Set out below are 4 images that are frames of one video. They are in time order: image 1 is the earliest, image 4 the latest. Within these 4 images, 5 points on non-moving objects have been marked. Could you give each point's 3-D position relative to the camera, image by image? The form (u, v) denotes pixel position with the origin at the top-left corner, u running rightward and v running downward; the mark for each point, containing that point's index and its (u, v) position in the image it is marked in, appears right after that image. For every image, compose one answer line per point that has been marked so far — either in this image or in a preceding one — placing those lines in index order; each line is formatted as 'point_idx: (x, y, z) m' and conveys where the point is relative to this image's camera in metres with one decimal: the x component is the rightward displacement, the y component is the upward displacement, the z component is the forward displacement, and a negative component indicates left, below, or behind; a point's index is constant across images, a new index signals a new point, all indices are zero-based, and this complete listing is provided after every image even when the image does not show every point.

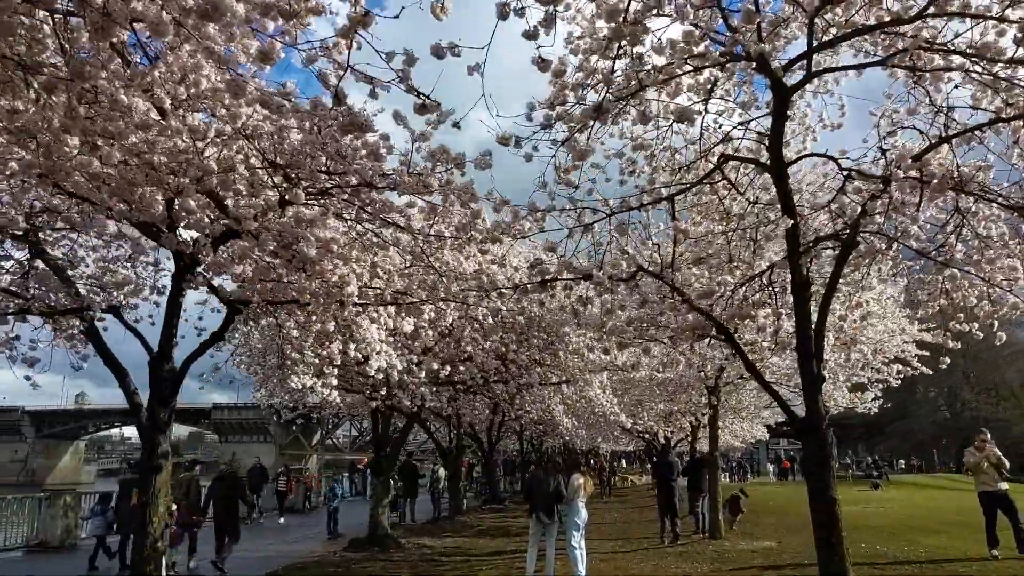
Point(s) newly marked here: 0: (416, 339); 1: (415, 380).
0: (-1.7, -0.9, +14.4) m
1: (-1.8, -1.7, +14.7) m
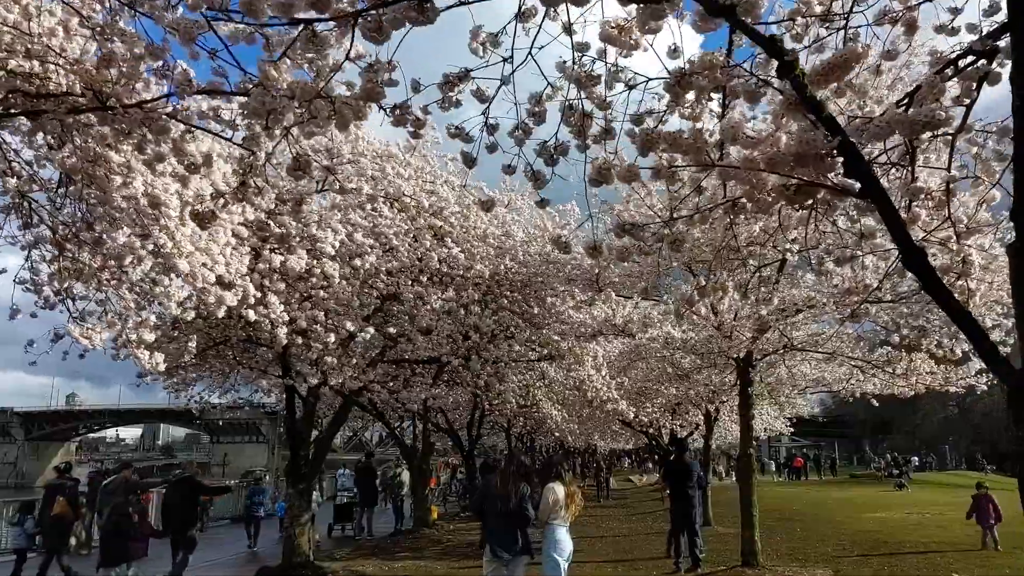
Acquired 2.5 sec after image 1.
0: (-2.3, 0.0, +10.0) m
1: (-2.4, -0.7, +10.3) m
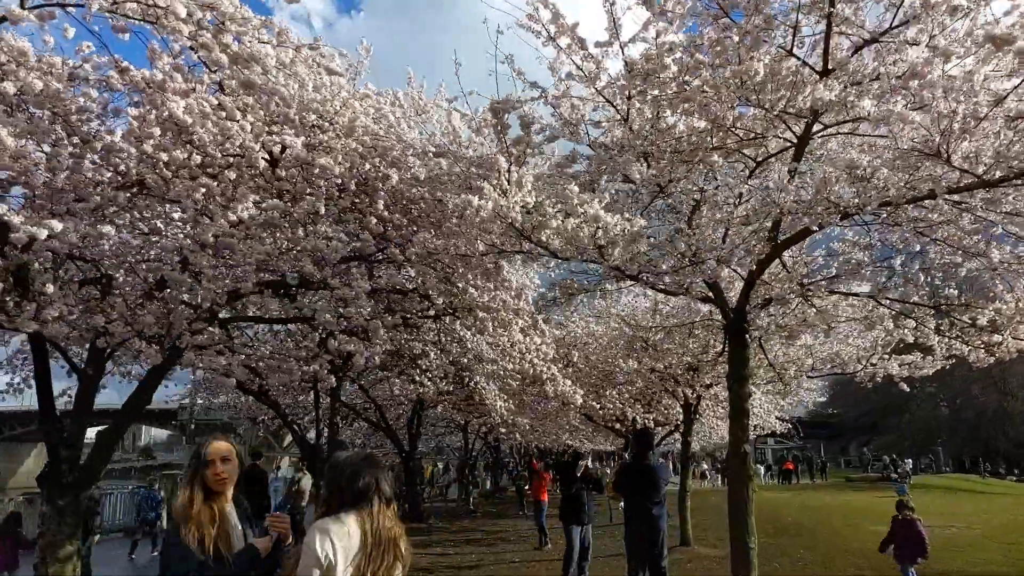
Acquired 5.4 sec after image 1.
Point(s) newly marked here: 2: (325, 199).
0: (-3.6, +1.0, +5.5) m
1: (-3.7, +0.2, +5.8) m
2: (-2.0, +1.0, +8.4) m
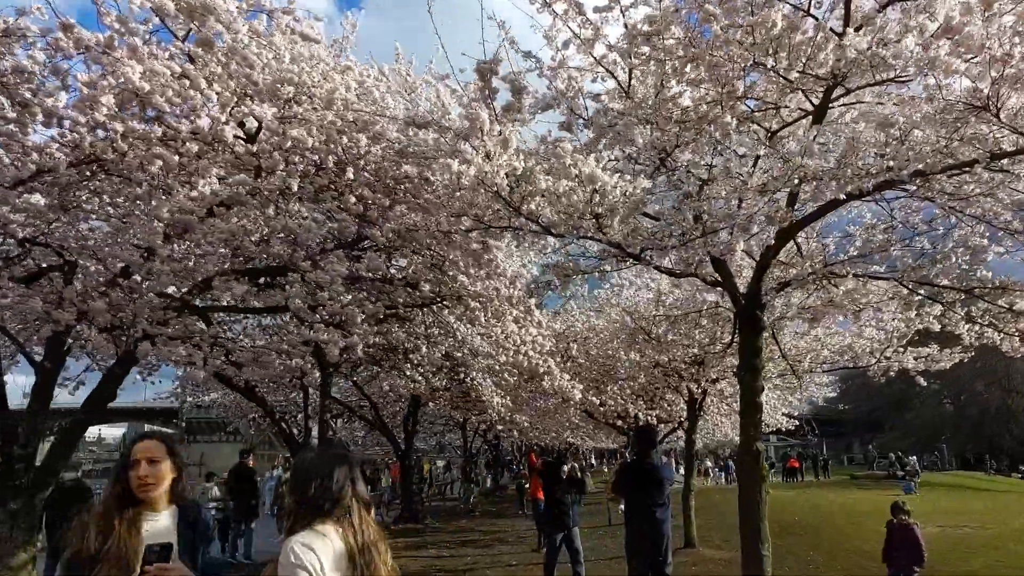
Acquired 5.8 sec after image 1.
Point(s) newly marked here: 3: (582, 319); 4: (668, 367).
0: (-3.7, +1.1, +4.8) m
1: (-3.8, +0.3, +5.1) m
2: (-2.1, +1.1, +7.7) m
3: (+1.3, -0.8, +12.7) m
4: (+2.5, -1.3, +12.6) m
